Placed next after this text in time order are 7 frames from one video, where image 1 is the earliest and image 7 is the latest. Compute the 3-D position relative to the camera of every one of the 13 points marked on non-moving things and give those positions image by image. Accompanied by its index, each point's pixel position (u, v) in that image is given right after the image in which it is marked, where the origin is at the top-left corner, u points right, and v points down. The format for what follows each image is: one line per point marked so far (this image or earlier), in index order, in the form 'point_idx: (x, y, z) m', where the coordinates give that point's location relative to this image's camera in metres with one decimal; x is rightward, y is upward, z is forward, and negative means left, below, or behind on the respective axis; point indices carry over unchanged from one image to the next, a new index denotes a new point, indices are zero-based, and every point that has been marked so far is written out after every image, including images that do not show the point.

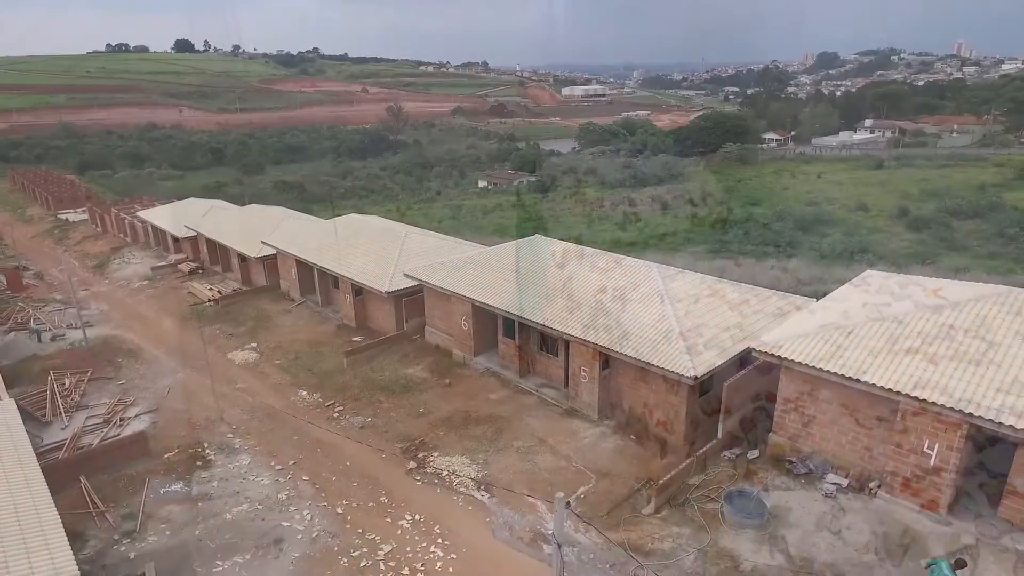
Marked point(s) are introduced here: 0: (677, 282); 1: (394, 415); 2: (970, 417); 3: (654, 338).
0: (+3.7, +0.1, +16.6) m
1: (-2.7, -2.9, +17.0) m
2: (+6.0, -1.7, +9.7) m
3: (+2.7, -1.1, +14.2) m
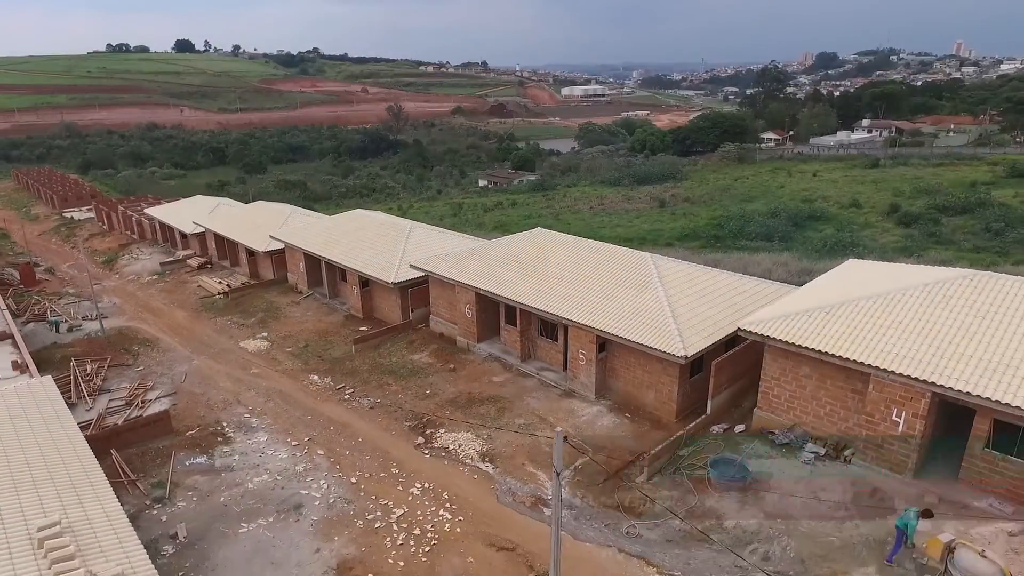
0: (+3.7, +0.4, +17.5) m
1: (-2.6, -2.6, +17.9) m
2: (+6.0, -1.4, +10.7) m
3: (+2.8, -0.8, +15.2) m
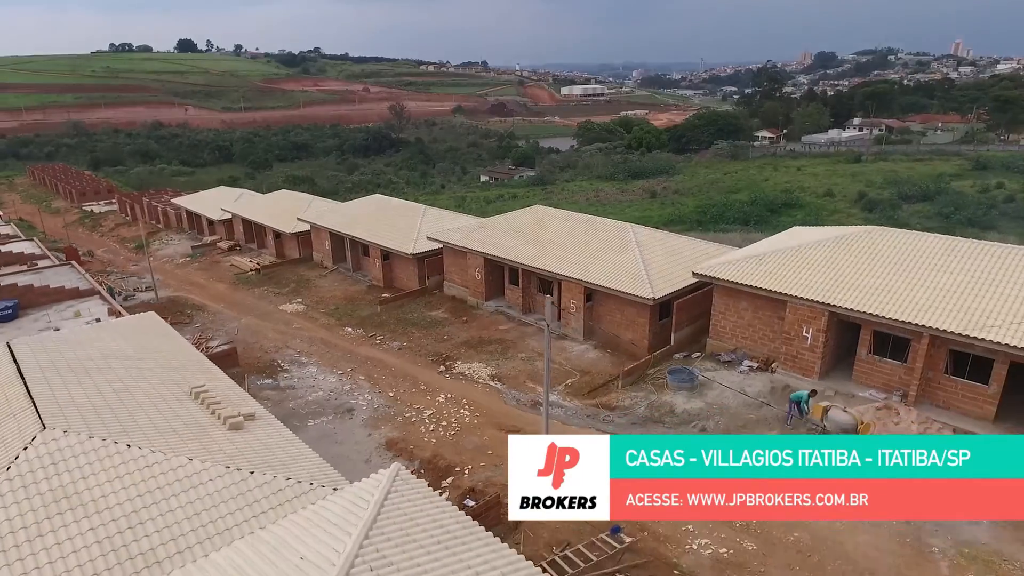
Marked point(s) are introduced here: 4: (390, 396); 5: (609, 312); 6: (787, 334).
0: (+3.8, +1.5, +21.3) m
1: (-2.5, -1.5, +21.7) m
2: (+6.1, -0.3, +14.4) m
3: (+2.8, +0.3, +18.9) m
4: (-2.9, -2.5, +17.5) m
5: (+2.5, -0.6, +19.6) m
6: (+5.7, -1.0, +15.5) m
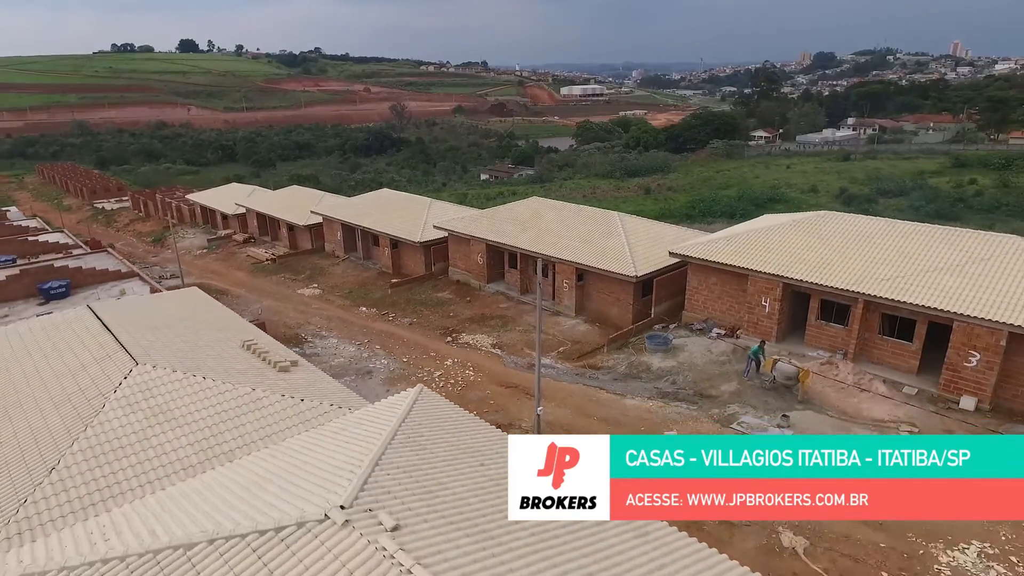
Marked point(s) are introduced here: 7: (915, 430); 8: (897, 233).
0: (+3.8, +2.1, +23.7) m
1: (-2.6, -0.9, +24.1) m
2: (+6.1, +0.3, +16.8) m
3: (+2.8, +0.9, +21.3) m
4: (-2.9, -2.0, +20.0) m
5: (+2.5, -0.1, +22.0) m
6: (+5.7, -0.4, +17.9) m
7: (+7.3, -2.6, +13.6) m
8: (+8.8, +1.3, +17.1) m
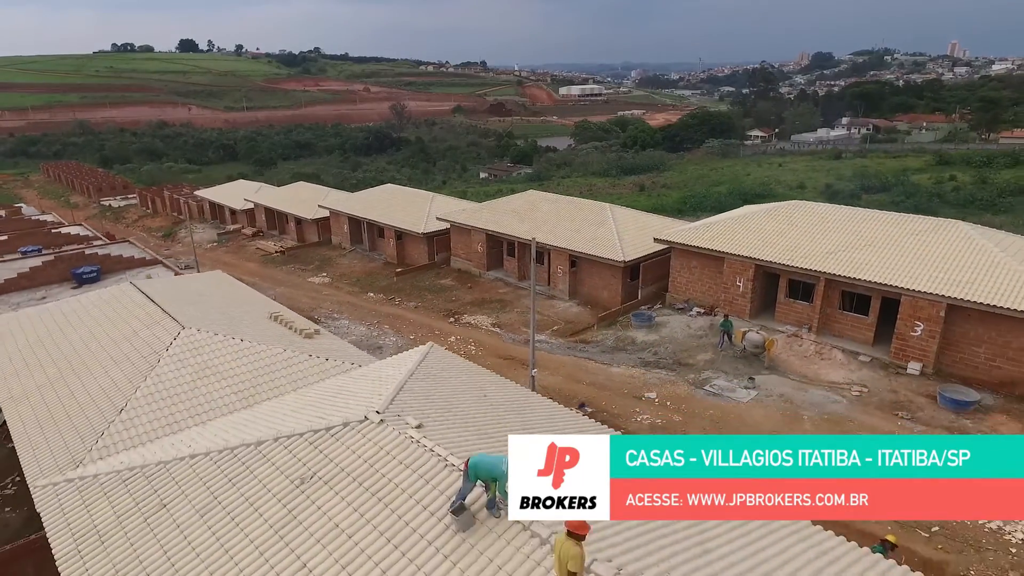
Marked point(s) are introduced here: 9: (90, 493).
0: (+3.7, +2.5, +25.5) m
1: (-2.6, -0.5, +25.9) m
2: (+6.0, +0.7, +18.6) m
3: (+2.8, +1.3, +23.1) m
4: (-2.9, -1.5, +21.8) m
5: (+2.5, +0.4, +23.8) m
6: (+5.6, +0.1, +19.7) m
7: (+7.3, -2.1, +15.4) m
8: (+8.7, +1.7, +18.9) m
9: (-4.6, -2.2, +8.0) m
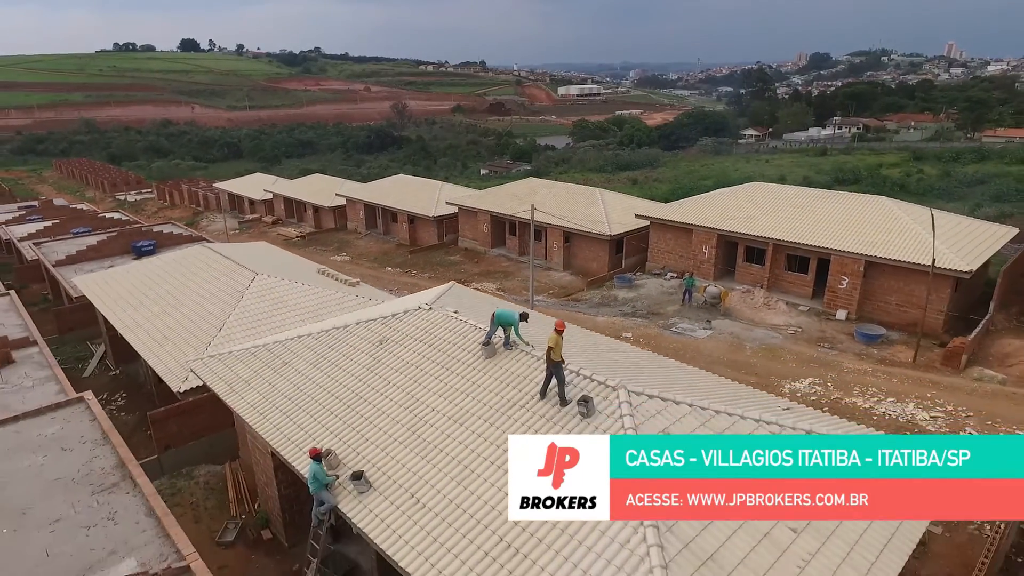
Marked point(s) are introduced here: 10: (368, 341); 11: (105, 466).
0: (+3.8, +3.6, +29.2) m
1: (-2.6, +0.6, +29.6) m
2: (+6.1, +1.8, +22.4) m
3: (+2.8, +2.4, +26.9) m
4: (-2.9, -0.4, +25.5) m
5: (+2.5, +1.5, +27.6) m
6: (+5.7, +1.1, +23.5) m
7: (+7.3, -1.1, +19.2) m
8: (+8.8, +2.8, +22.6) m
9: (-4.5, -1.2, +11.8) m
10: (-2.1, -0.8, +11.1) m
11: (-5.0, -2.2, +9.1) m
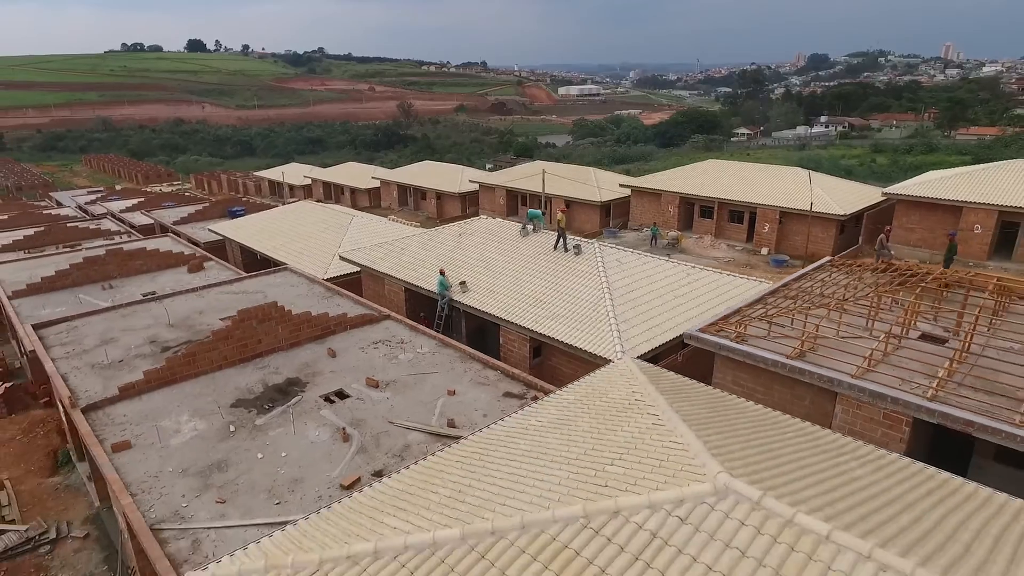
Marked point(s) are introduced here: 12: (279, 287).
0: (+4.4, +5.7, +37.1) m
1: (-2.0, +2.7, +37.5) m
2: (+6.7, +3.9, +30.2) m
3: (+3.4, +4.5, +34.7) m
4: (-2.3, +1.7, +33.3) m
5: (+3.1, +3.6, +35.4) m
6: (+6.3, +3.2, +31.3) m
7: (+7.9, +1.0, +27.0) m
8: (+9.4, +4.8, +30.5) m
9: (-3.9, +0.9, +19.6) m
10: (-1.5, +1.3, +19.0) m
11: (-4.3, -0.1, +17.0) m
12: (-5.4, 0.0, +17.3) m
